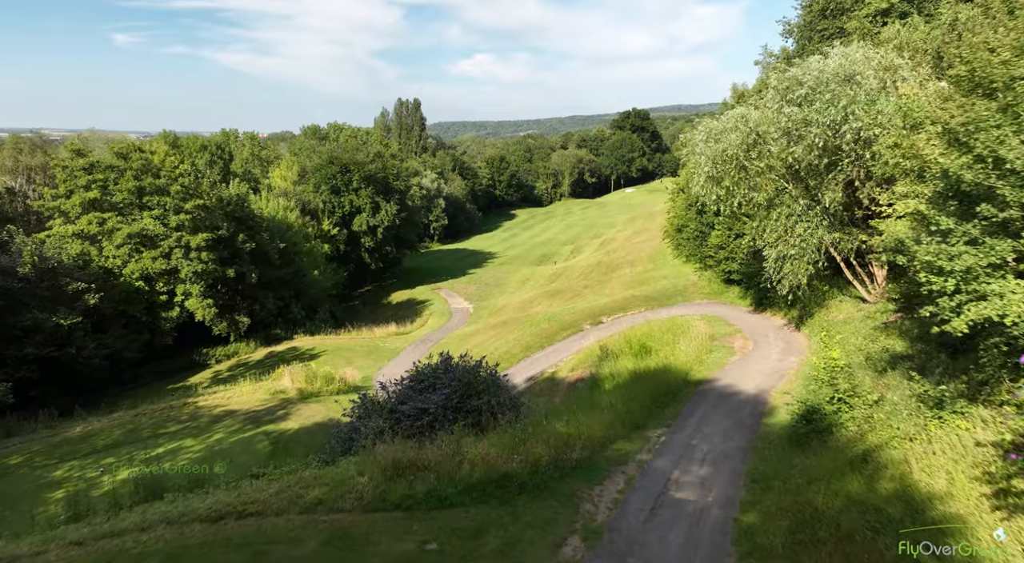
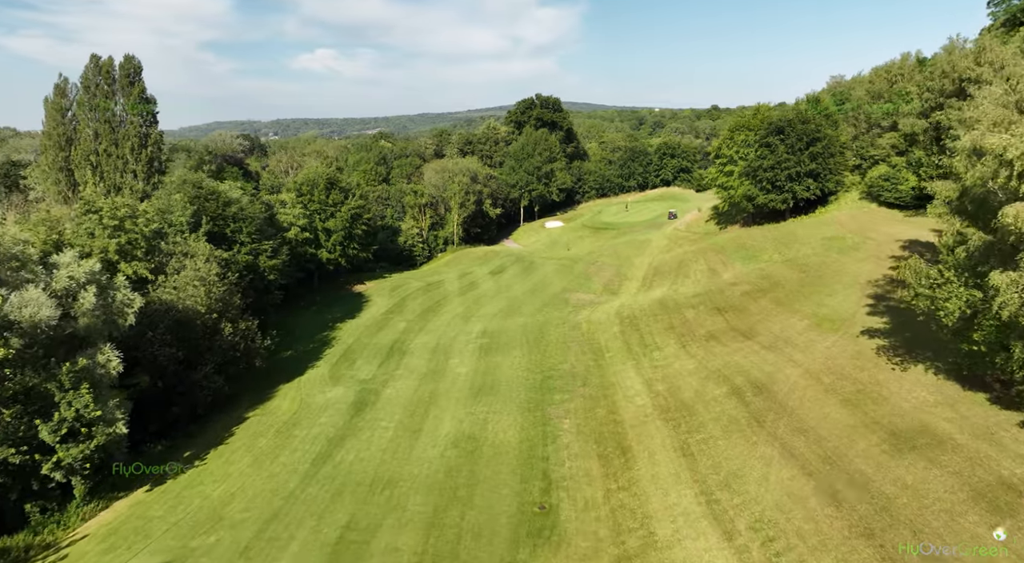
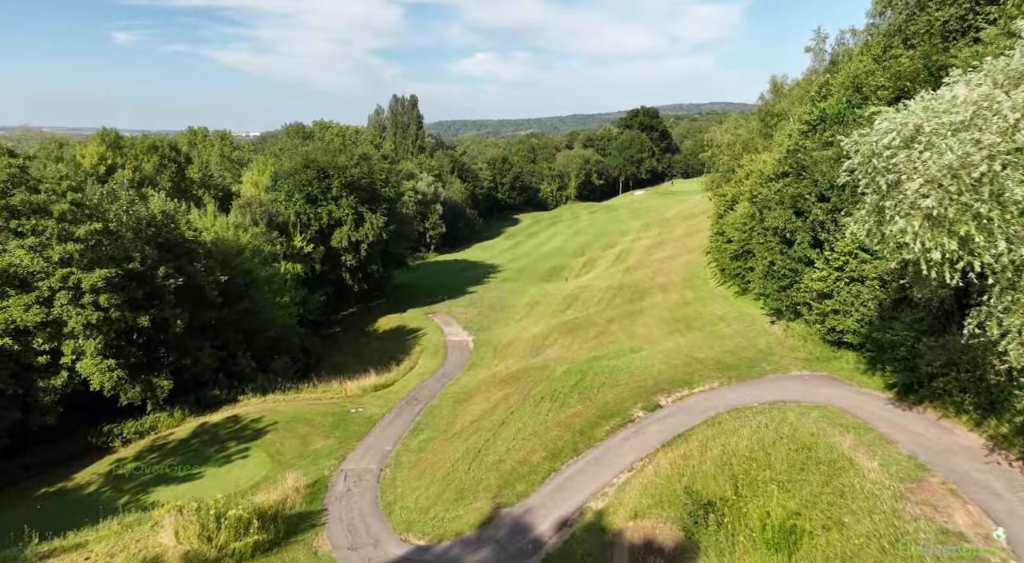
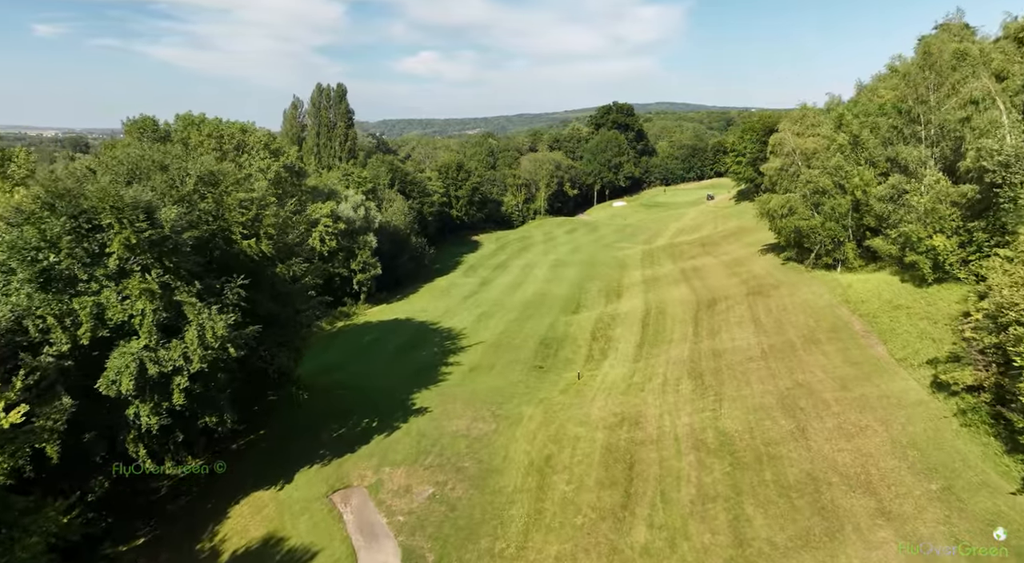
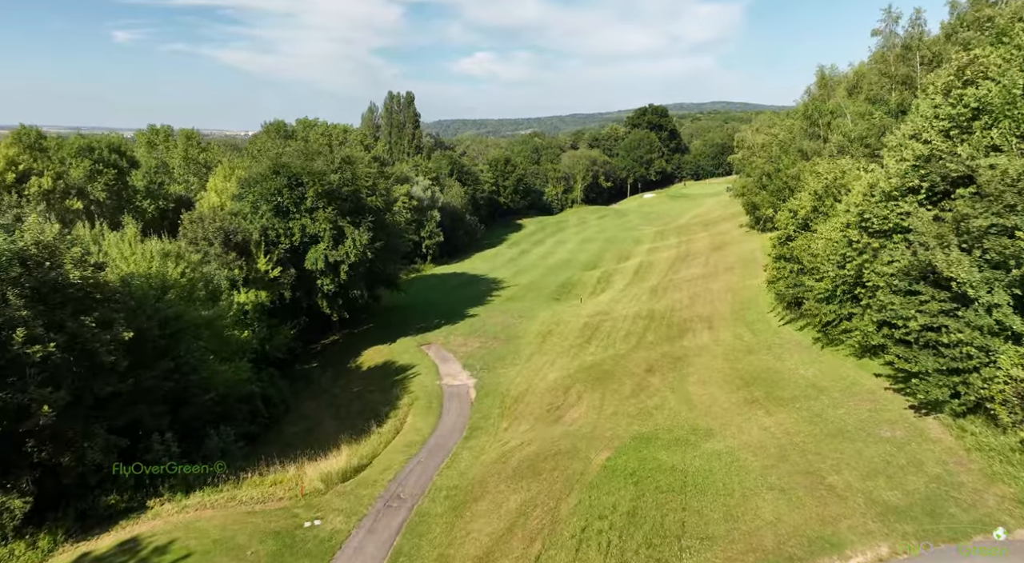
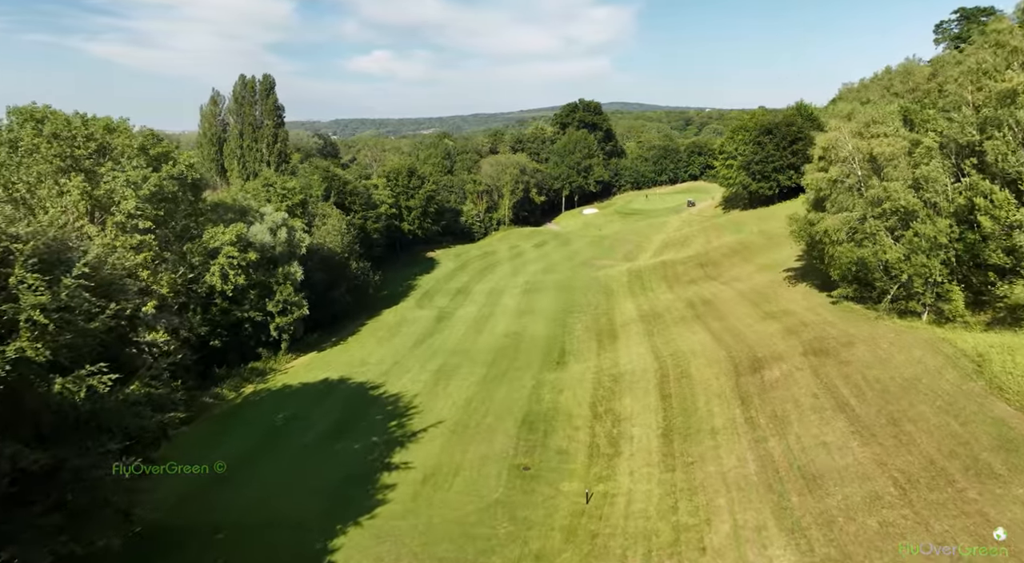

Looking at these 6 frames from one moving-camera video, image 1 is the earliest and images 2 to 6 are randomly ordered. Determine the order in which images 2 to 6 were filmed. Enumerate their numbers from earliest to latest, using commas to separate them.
3, 5, 4, 6, 2
